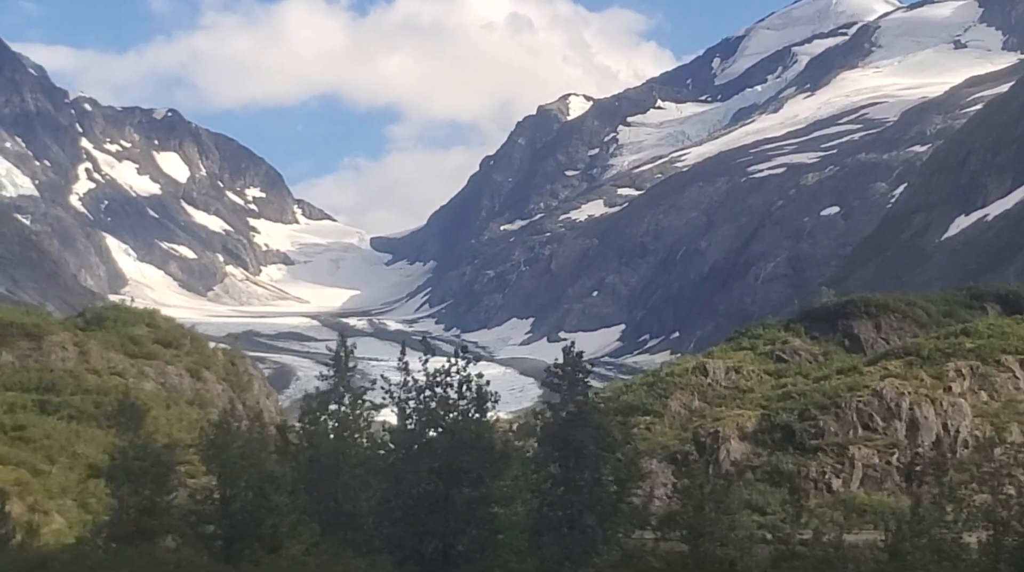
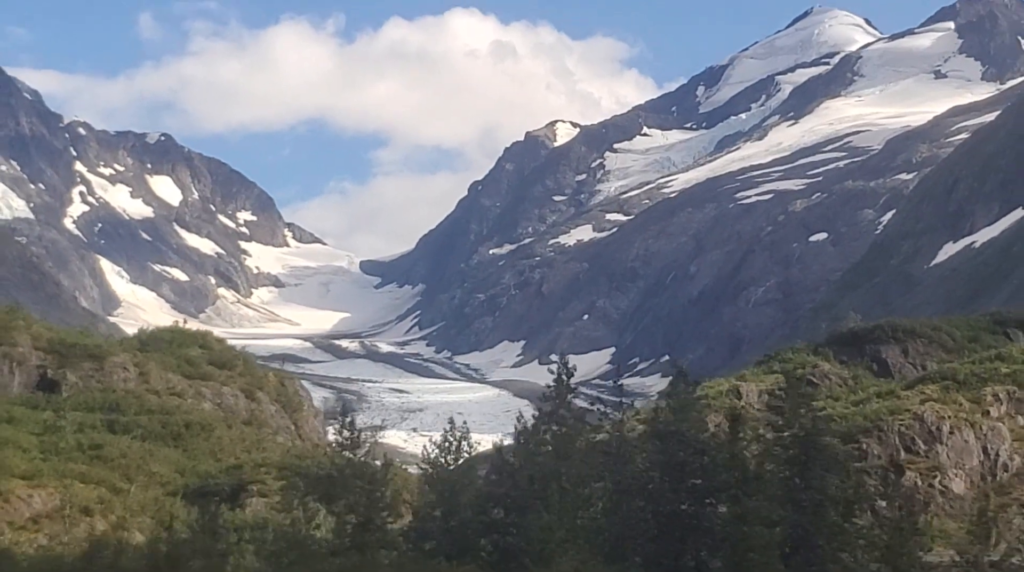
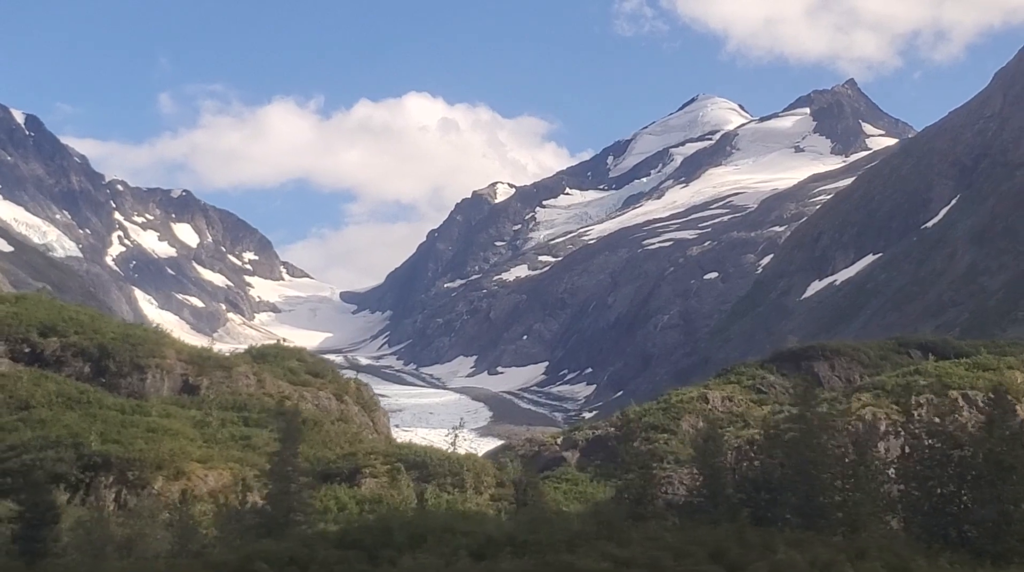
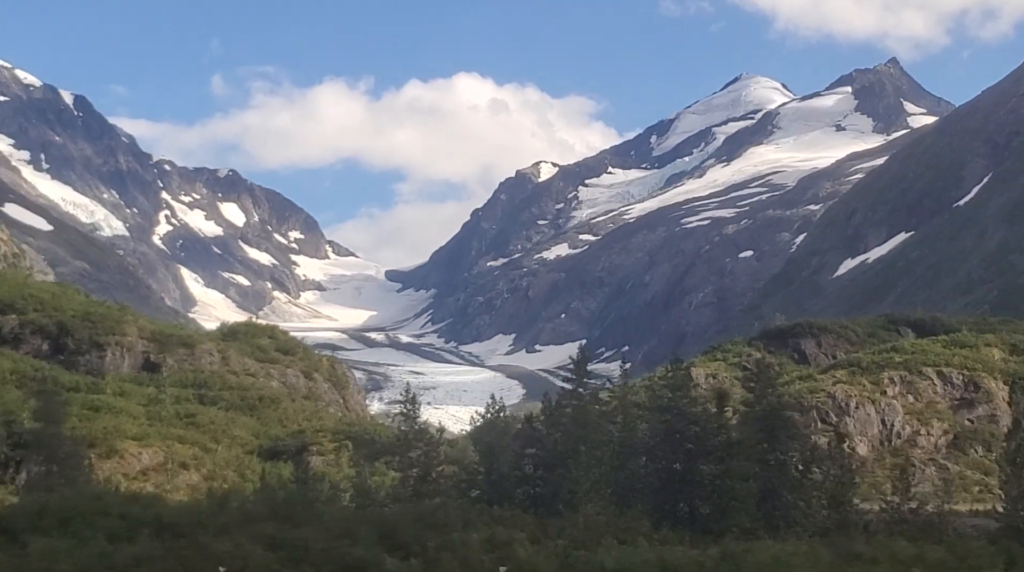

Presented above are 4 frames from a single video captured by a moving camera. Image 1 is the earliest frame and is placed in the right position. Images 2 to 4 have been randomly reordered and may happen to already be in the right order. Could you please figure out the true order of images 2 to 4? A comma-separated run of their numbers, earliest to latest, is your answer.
2, 4, 3
